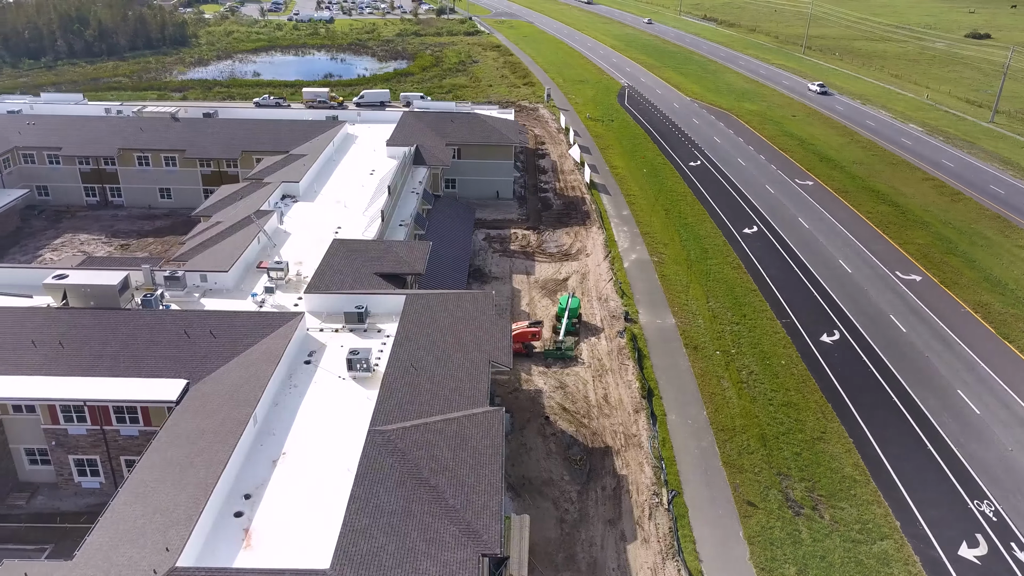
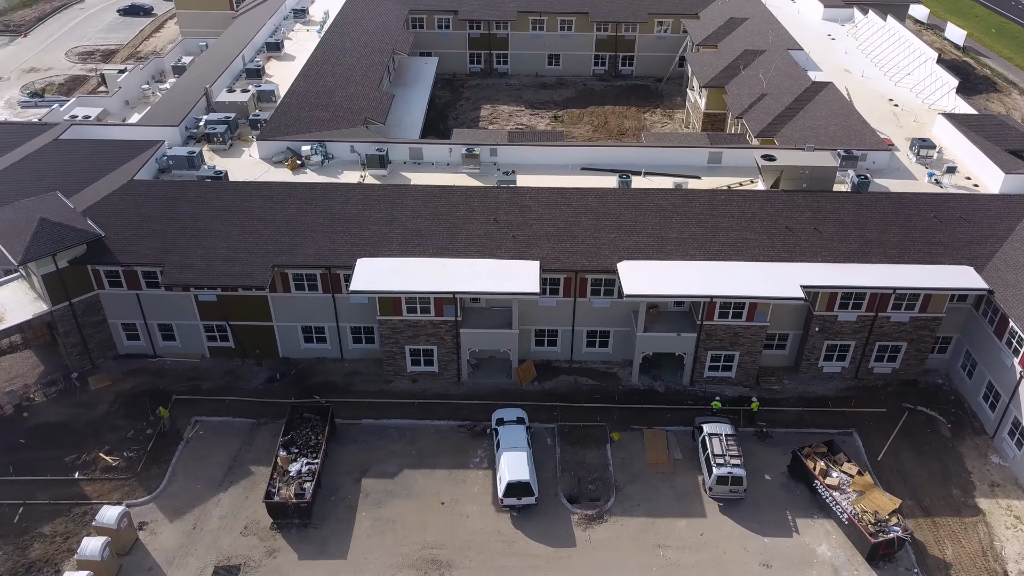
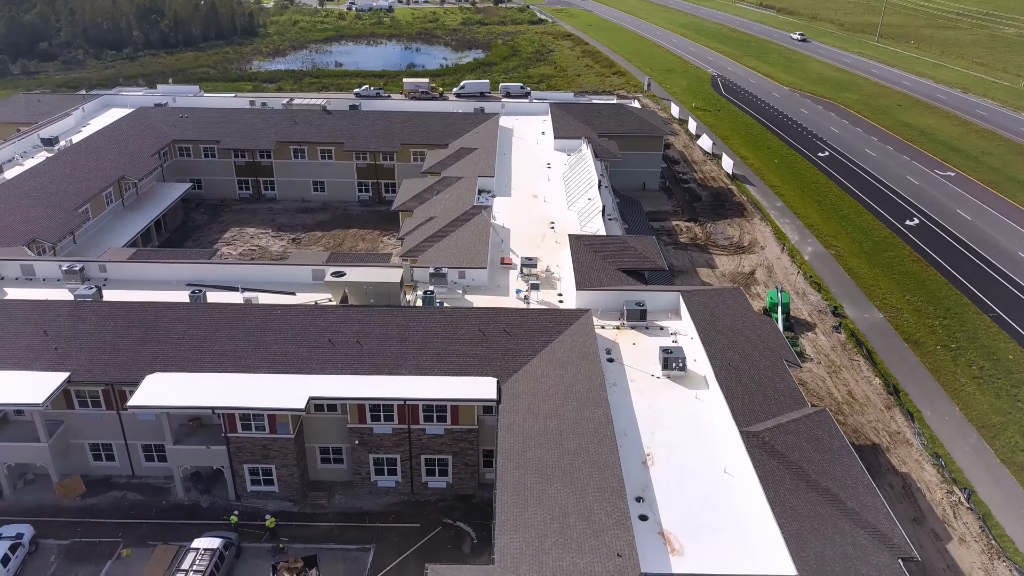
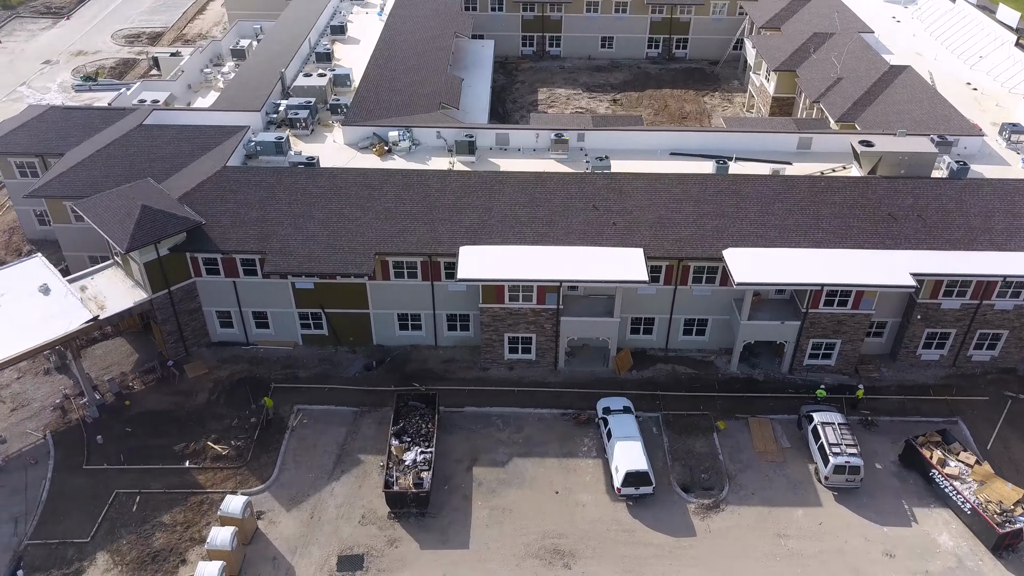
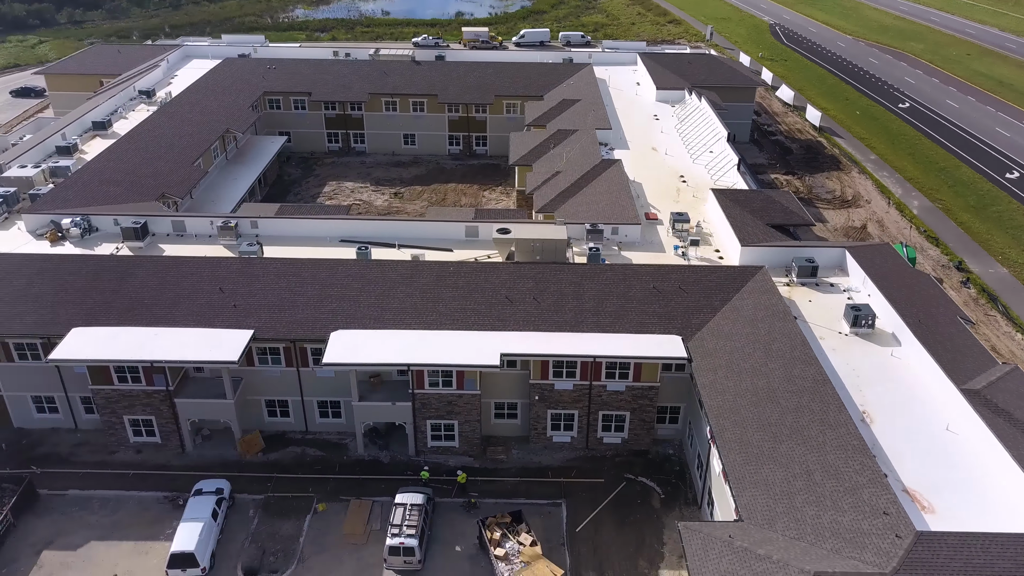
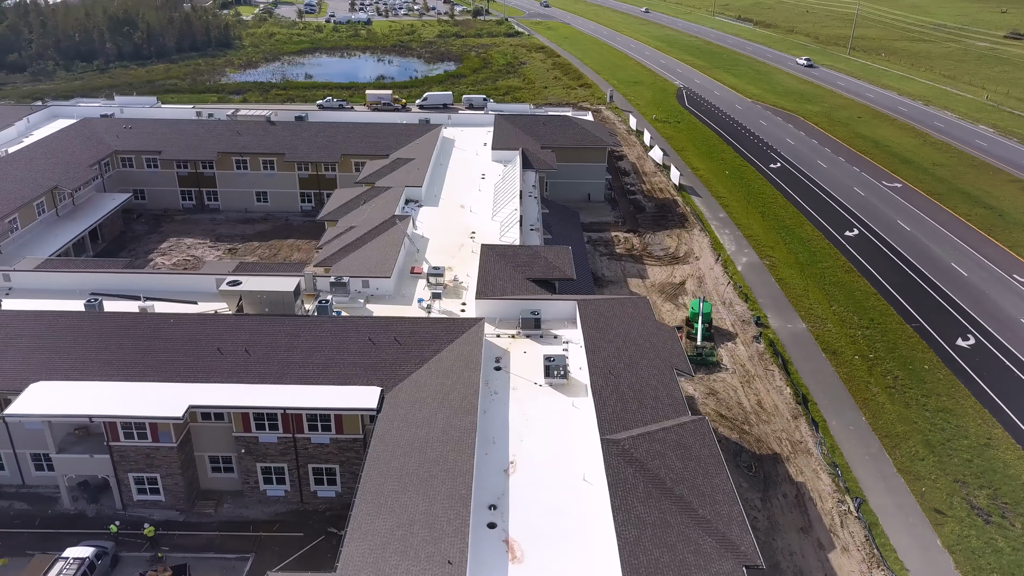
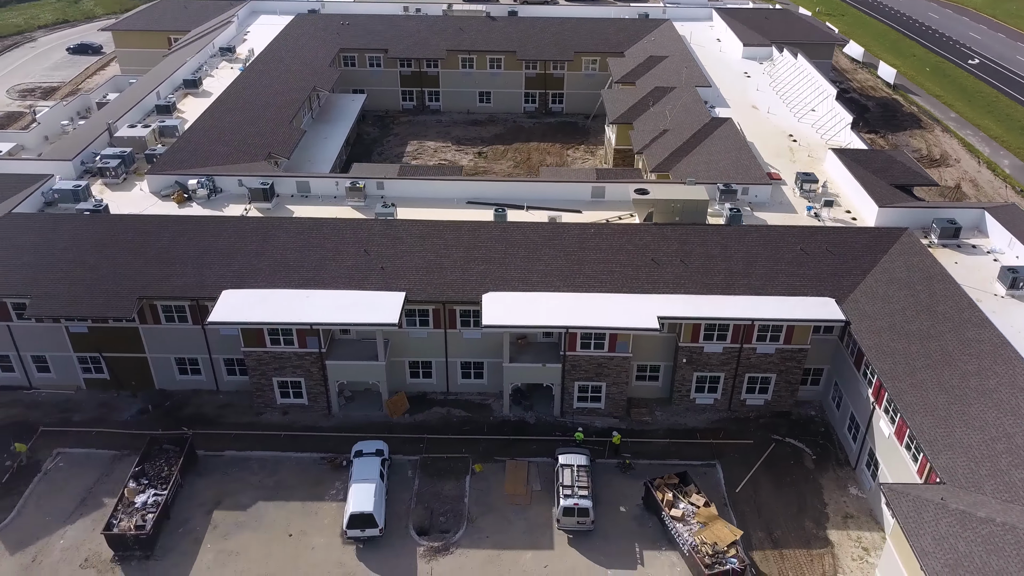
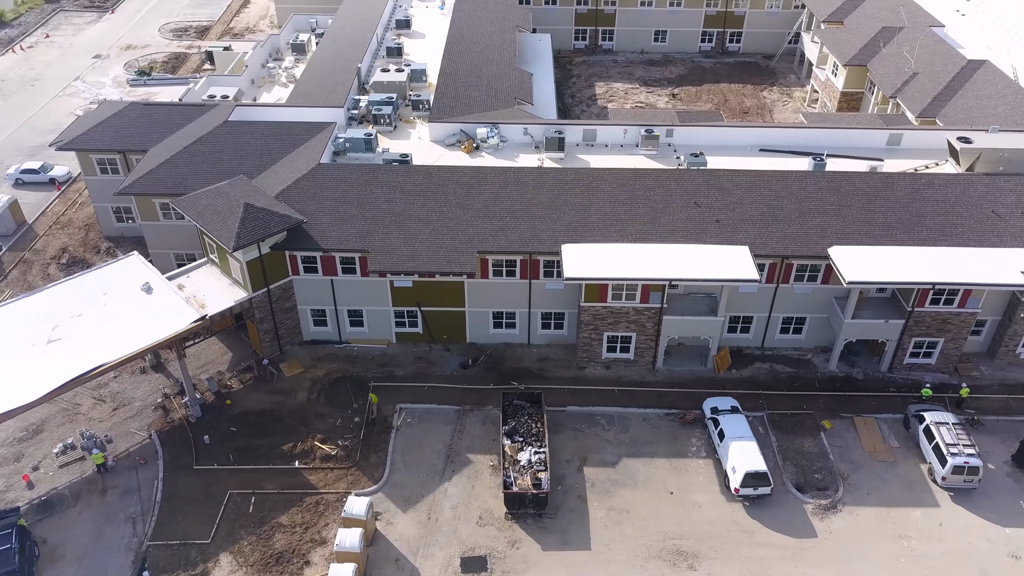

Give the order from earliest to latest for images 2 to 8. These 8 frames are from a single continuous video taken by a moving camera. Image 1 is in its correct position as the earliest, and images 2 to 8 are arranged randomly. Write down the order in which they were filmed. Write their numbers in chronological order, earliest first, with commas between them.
6, 3, 5, 7, 2, 4, 8
